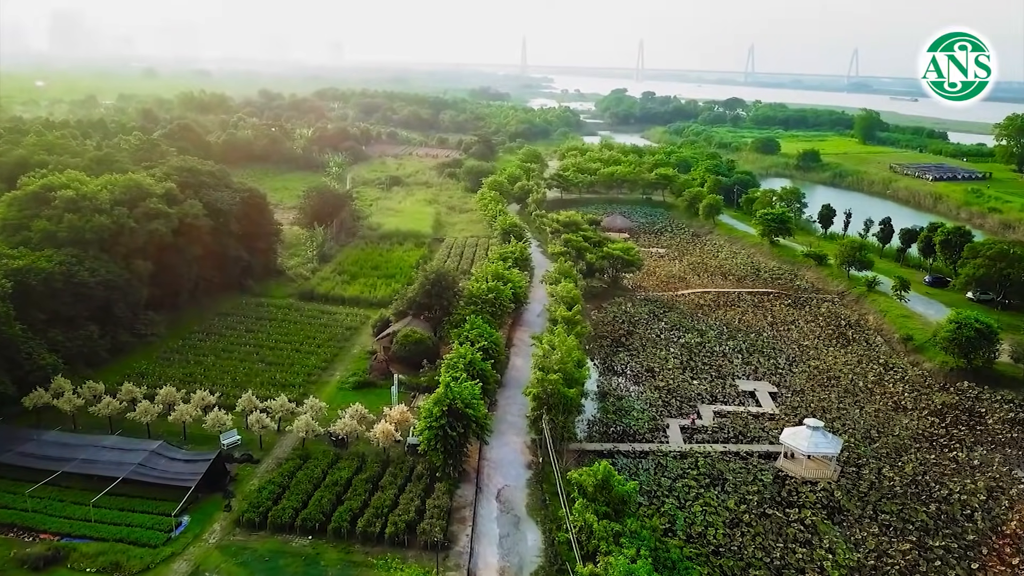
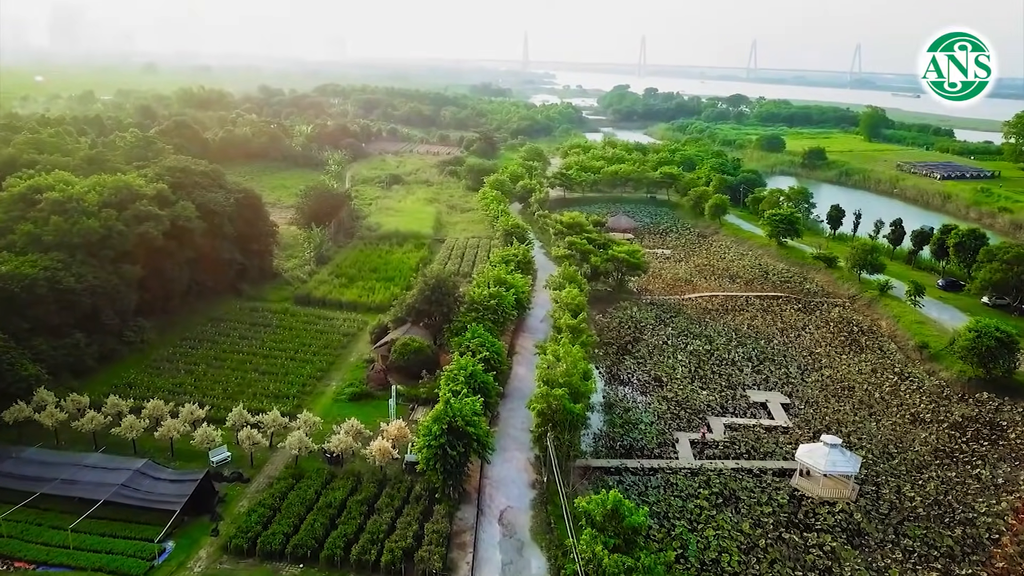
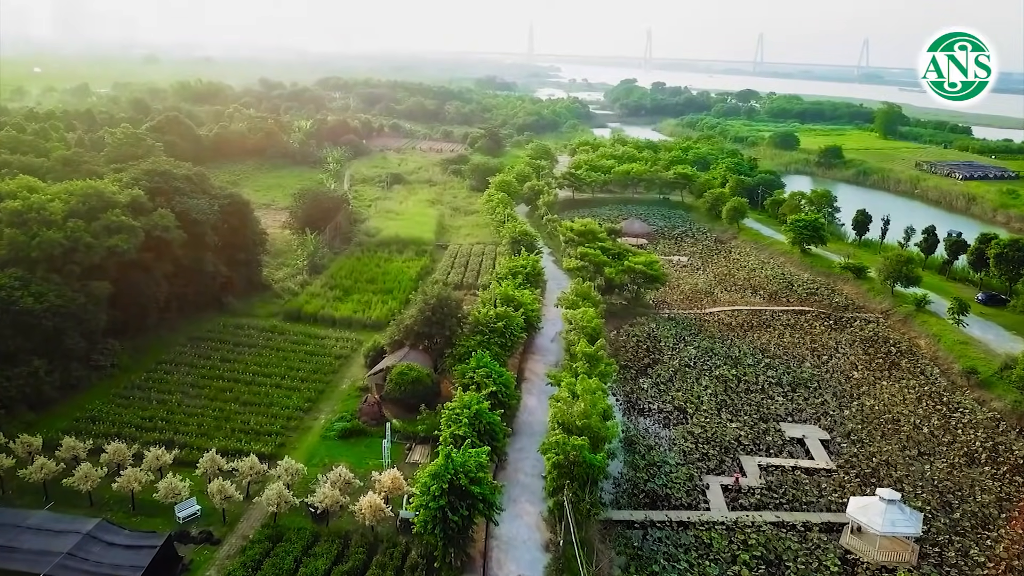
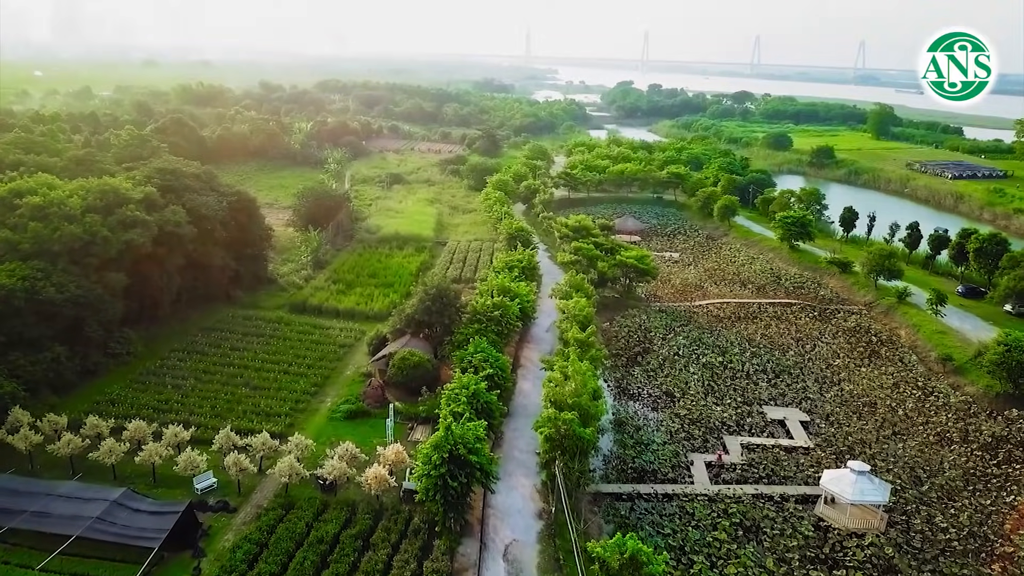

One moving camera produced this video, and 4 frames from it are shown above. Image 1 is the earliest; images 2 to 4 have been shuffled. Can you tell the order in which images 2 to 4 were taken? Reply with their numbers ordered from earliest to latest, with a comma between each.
2, 4, 3
